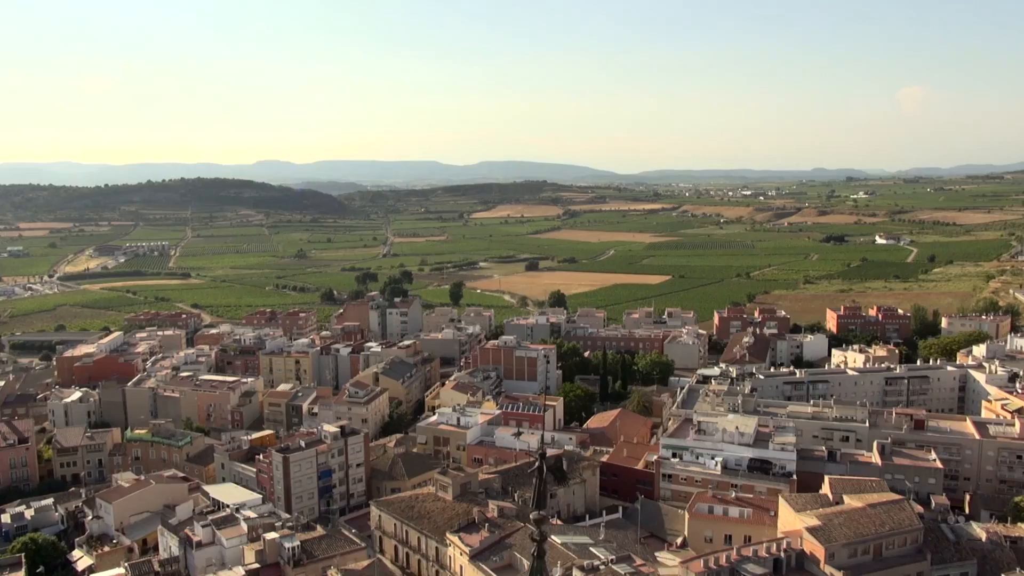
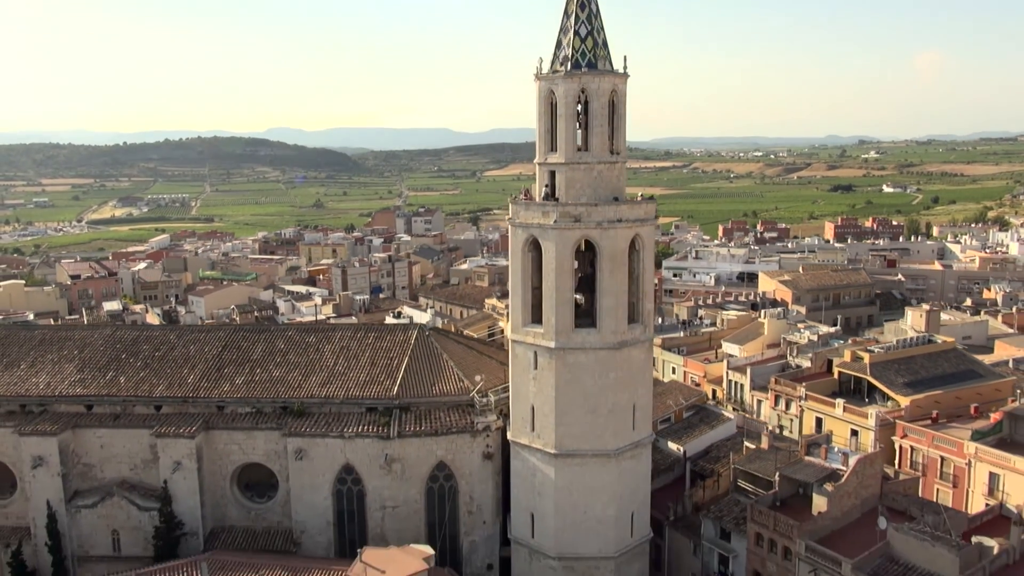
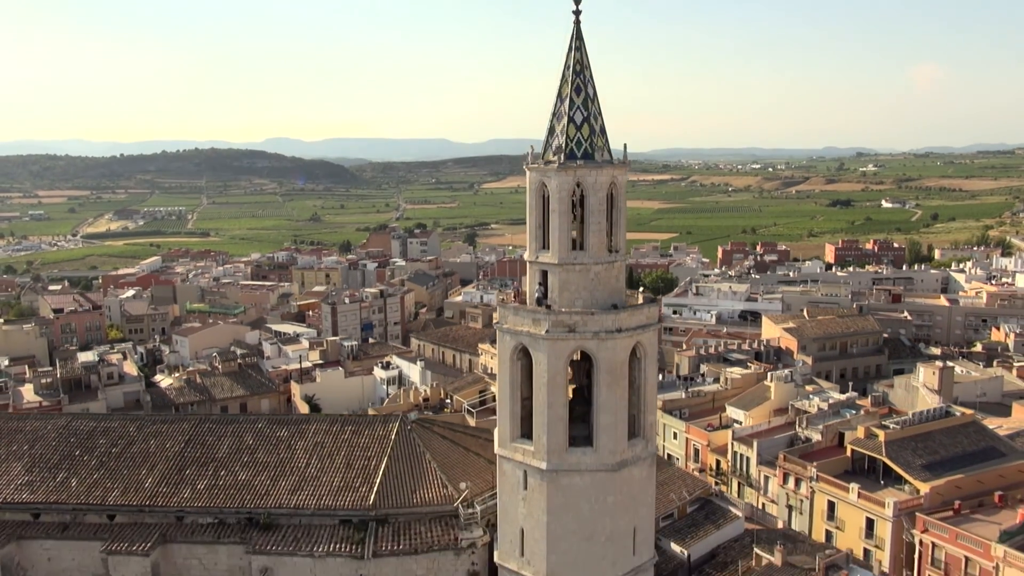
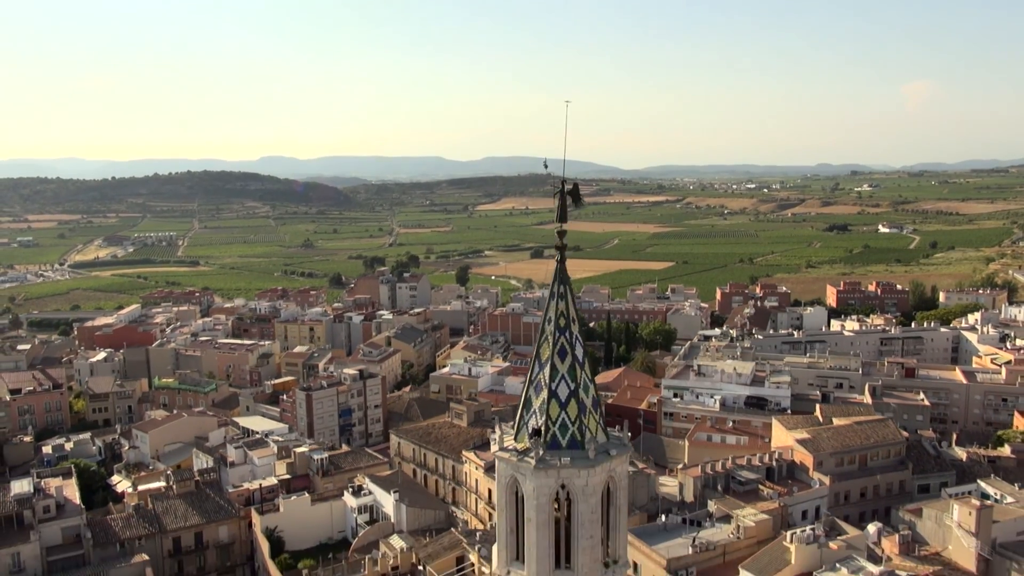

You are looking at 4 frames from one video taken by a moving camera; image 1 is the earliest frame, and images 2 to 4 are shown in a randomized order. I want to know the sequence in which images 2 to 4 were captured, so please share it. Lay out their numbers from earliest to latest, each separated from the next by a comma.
4, 3, 2
